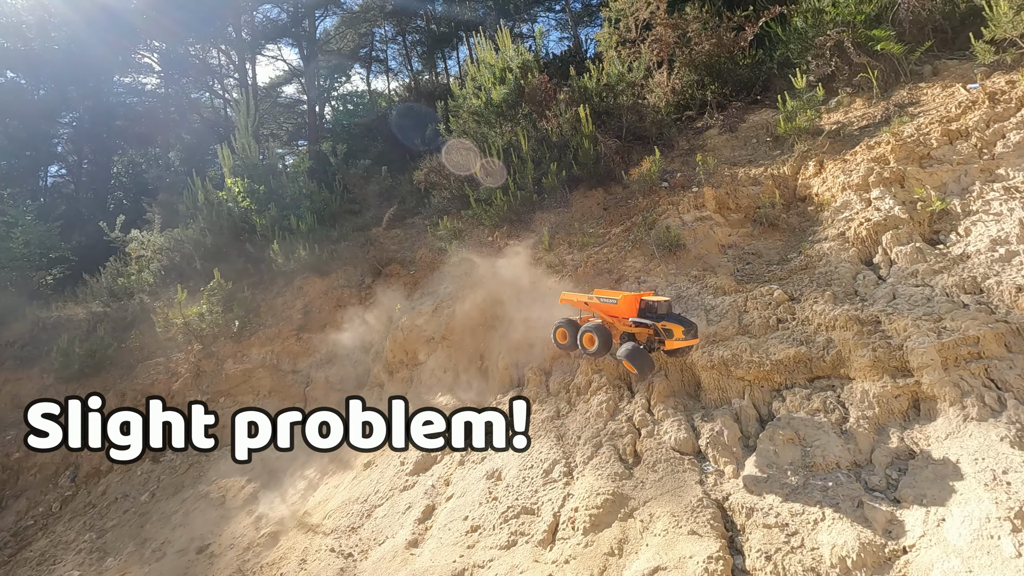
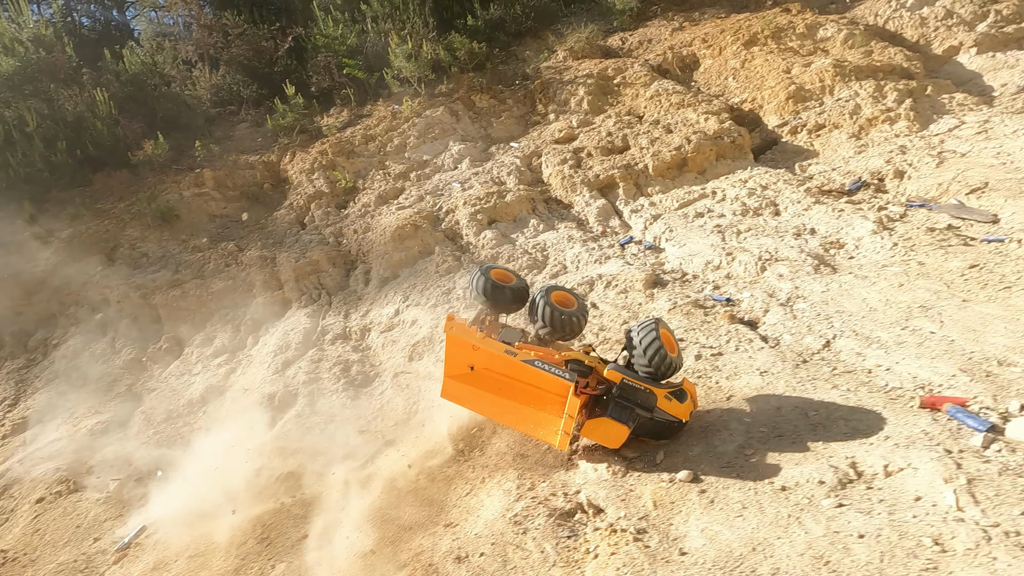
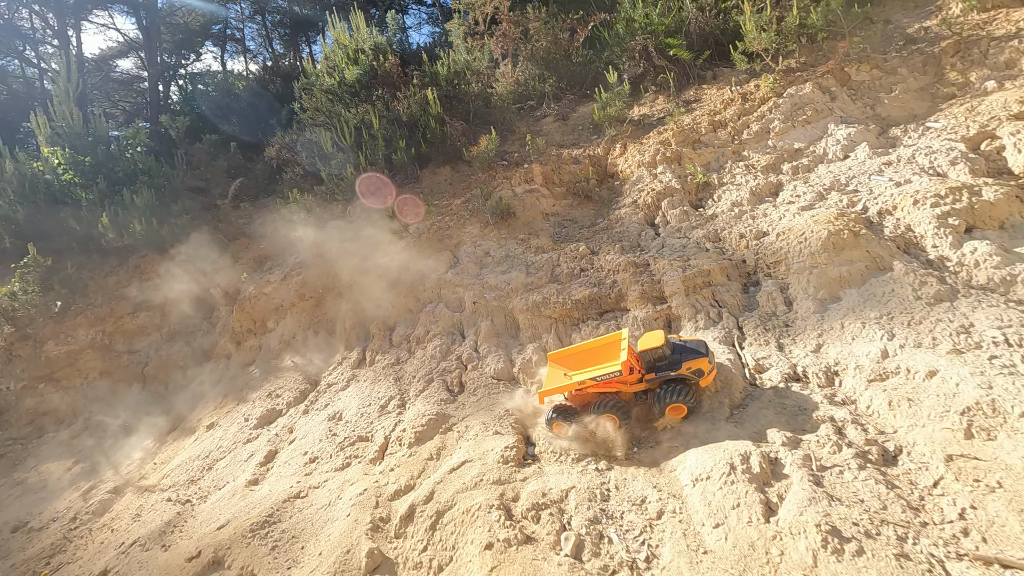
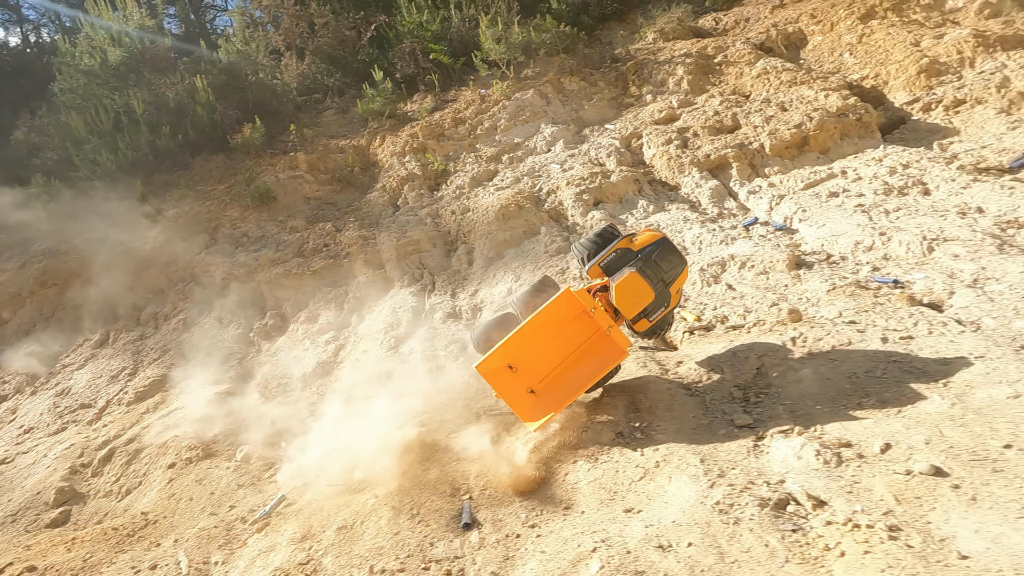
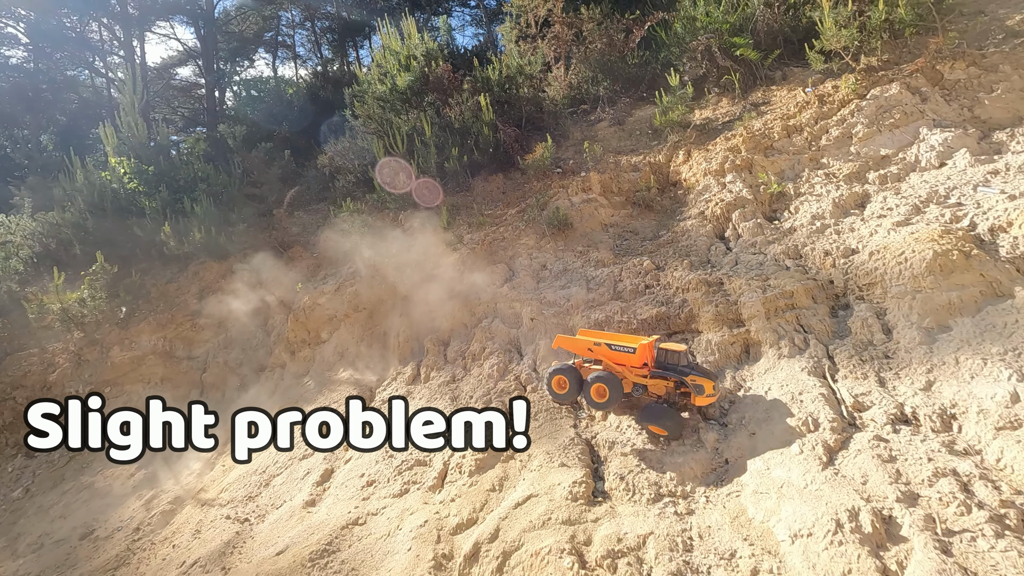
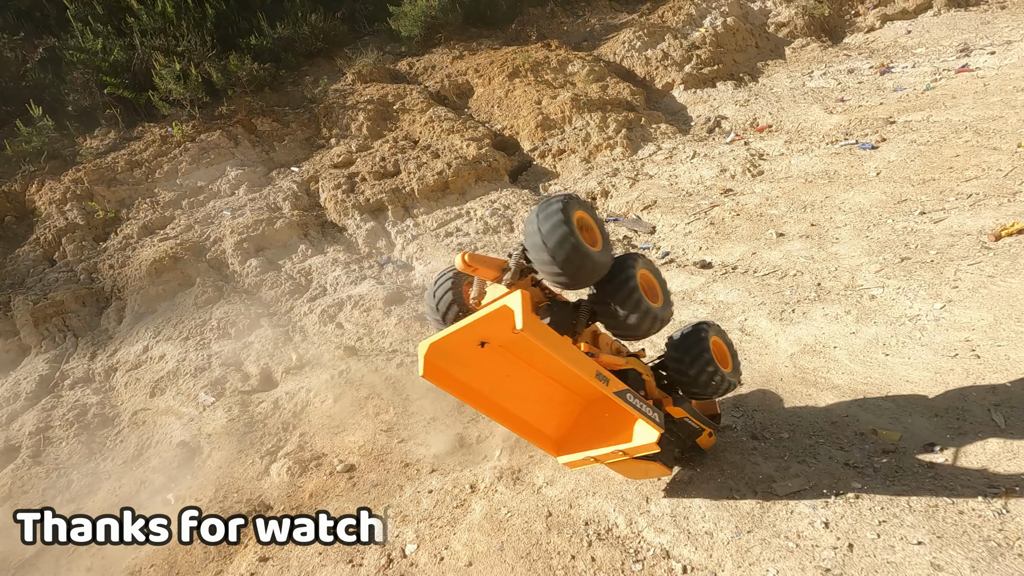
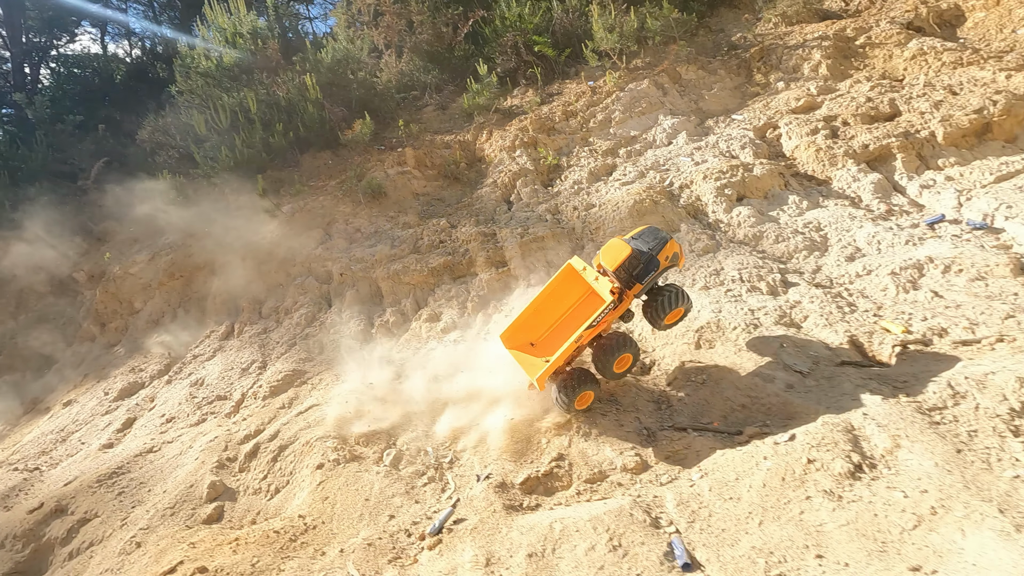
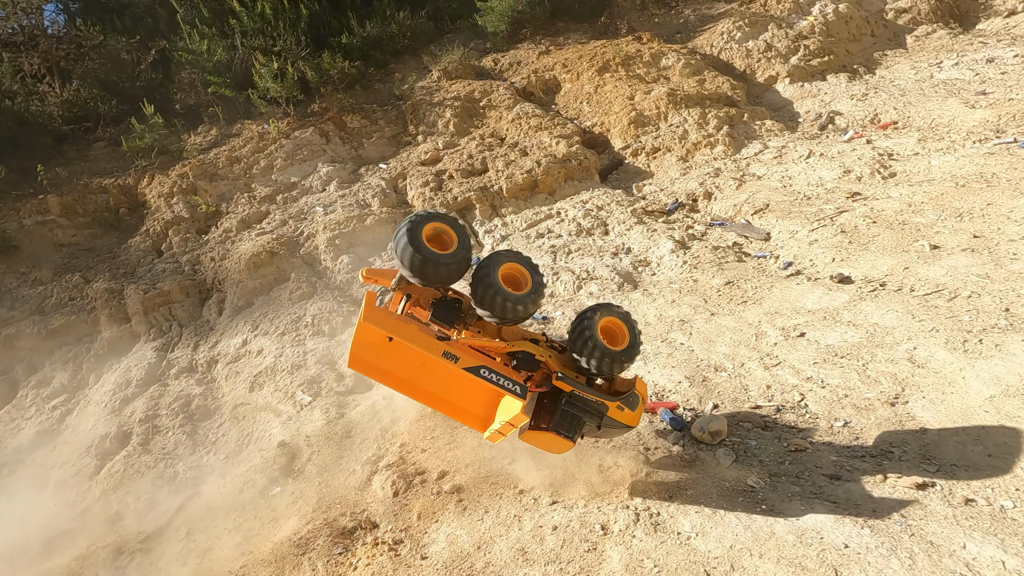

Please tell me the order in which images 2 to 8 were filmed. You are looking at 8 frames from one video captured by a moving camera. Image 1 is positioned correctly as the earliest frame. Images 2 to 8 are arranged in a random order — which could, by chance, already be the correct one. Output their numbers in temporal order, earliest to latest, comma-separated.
5, 3, 7, 4, 2, 8, 6
